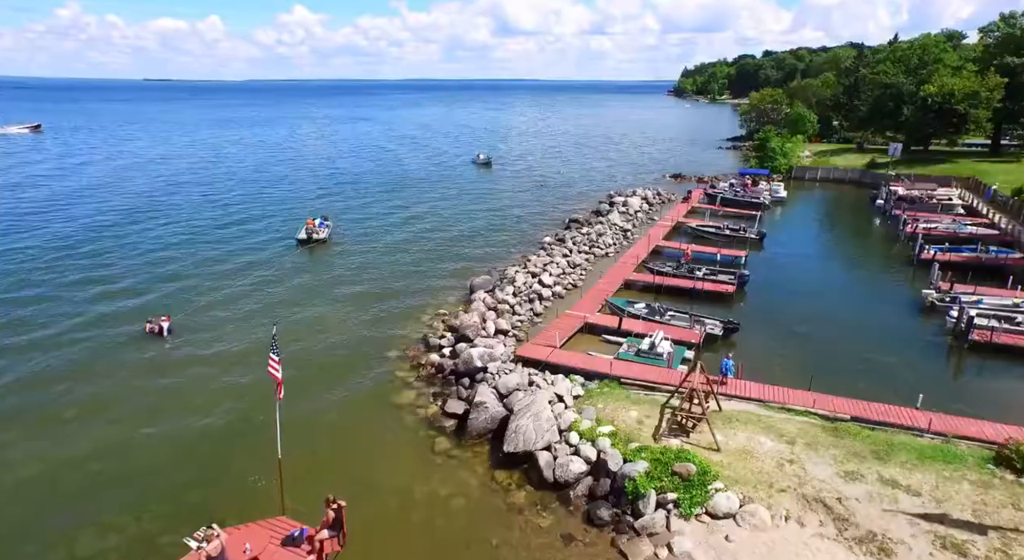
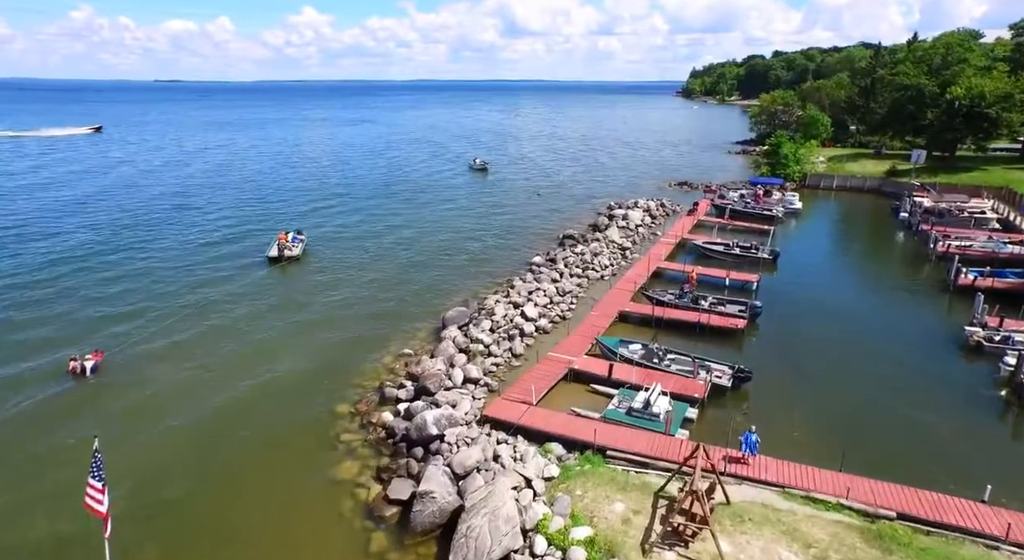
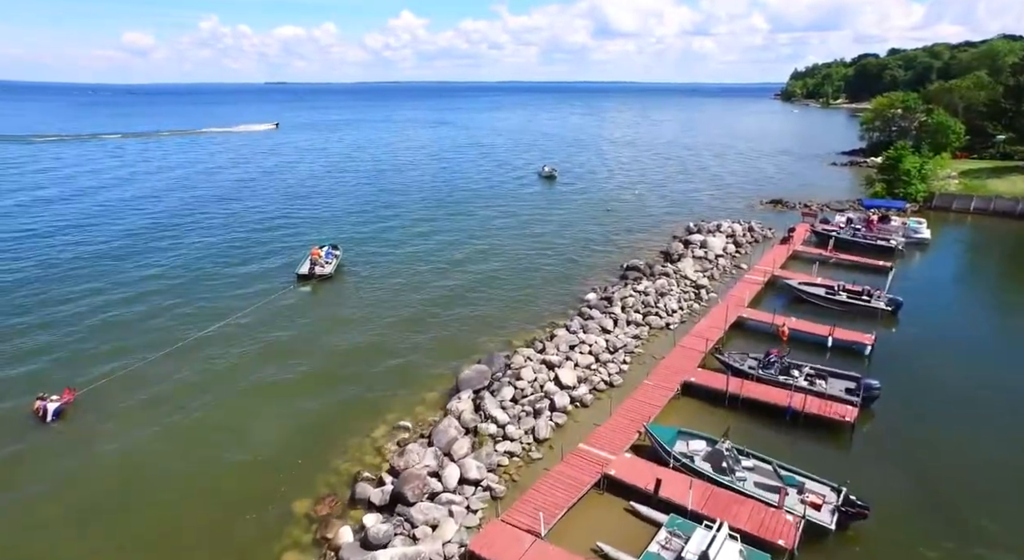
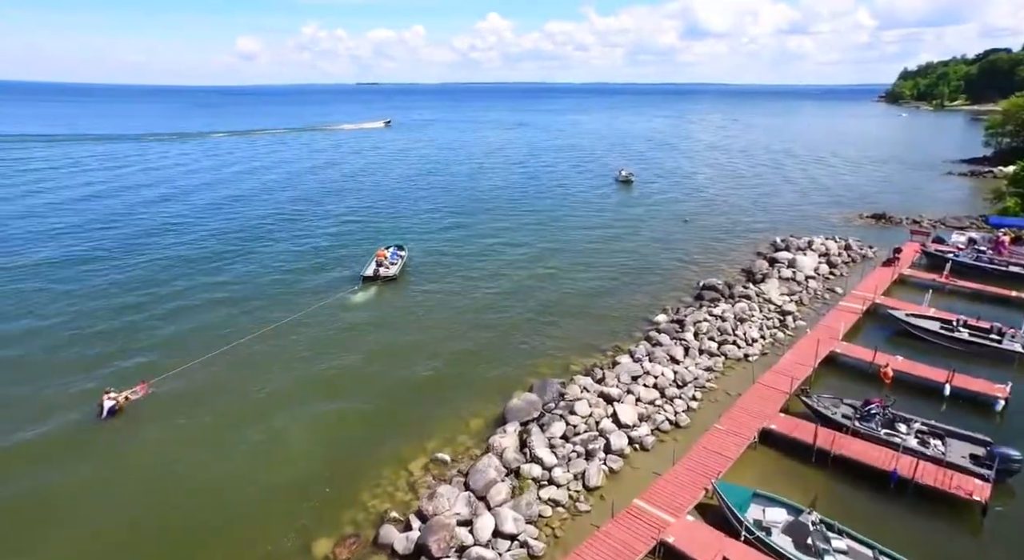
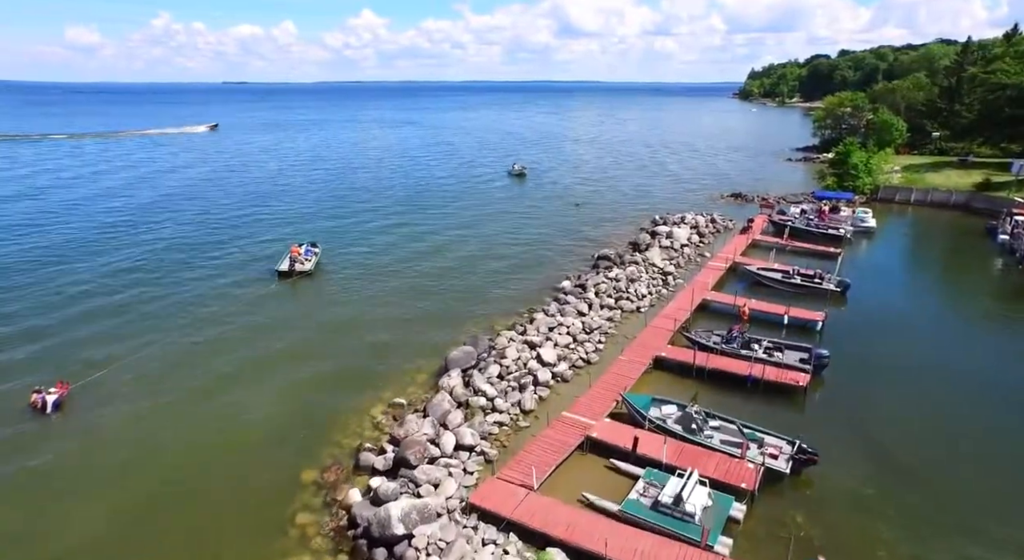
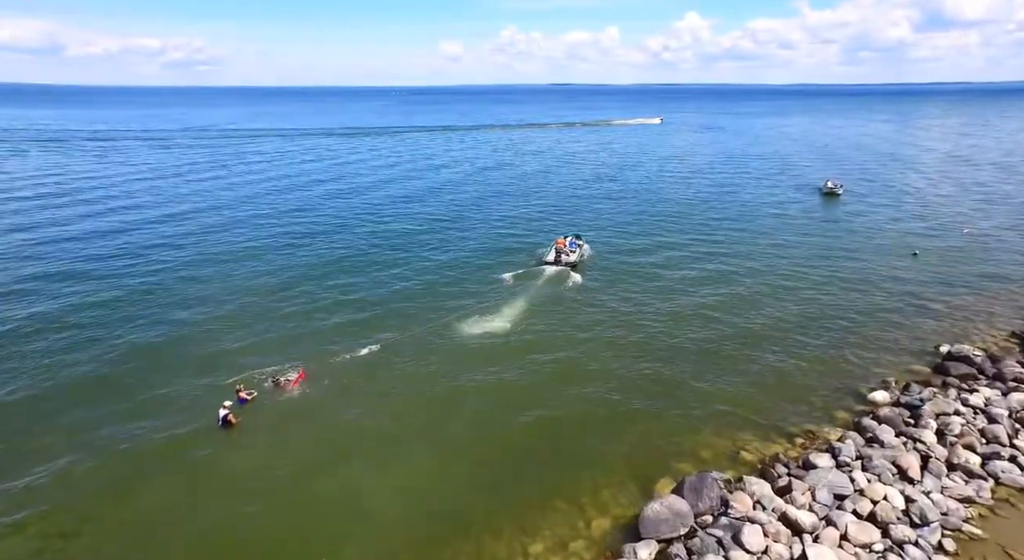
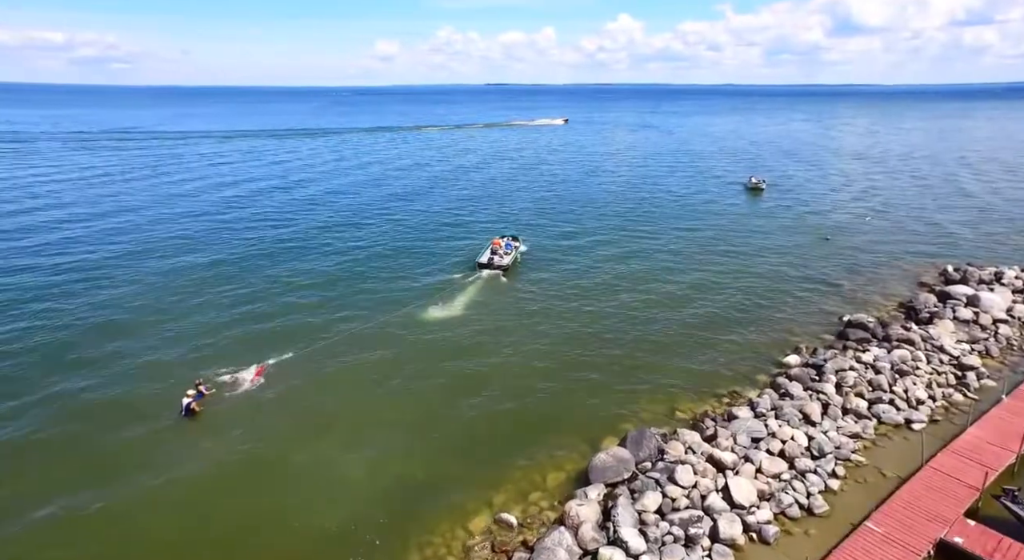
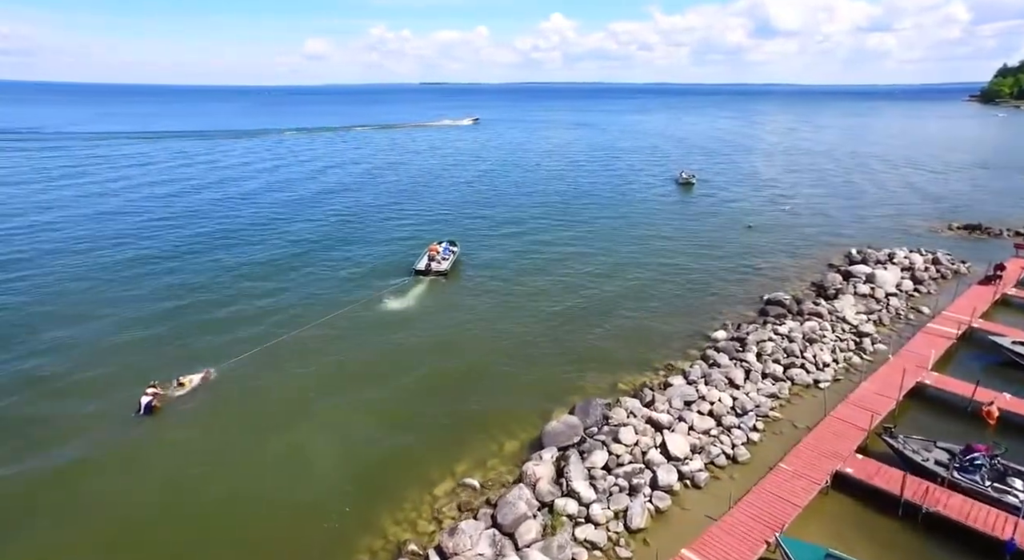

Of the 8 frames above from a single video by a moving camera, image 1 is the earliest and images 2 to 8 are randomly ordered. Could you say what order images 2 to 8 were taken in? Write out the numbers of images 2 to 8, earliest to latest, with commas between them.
2, 5, 3, 4, 8, 7, 6
